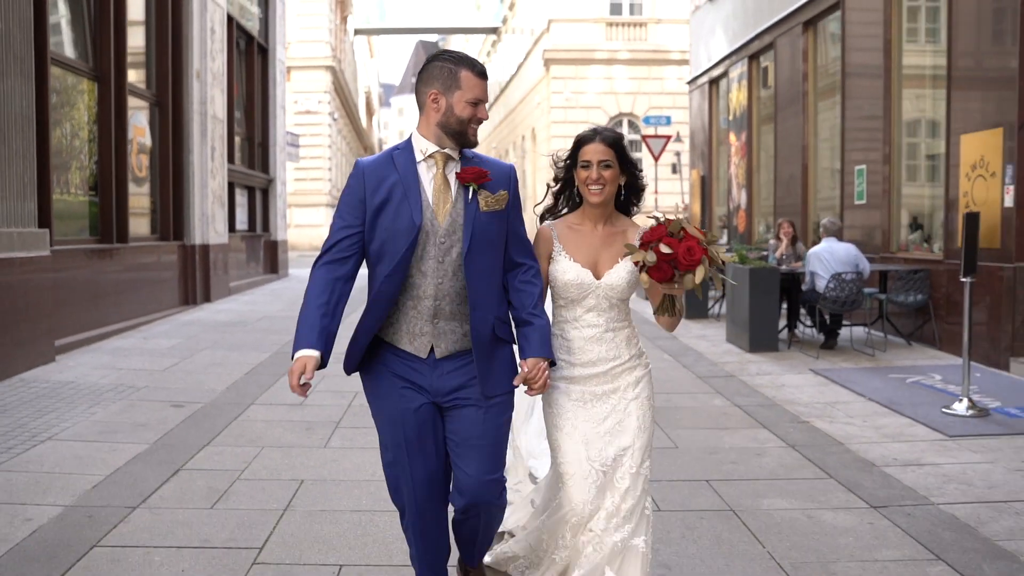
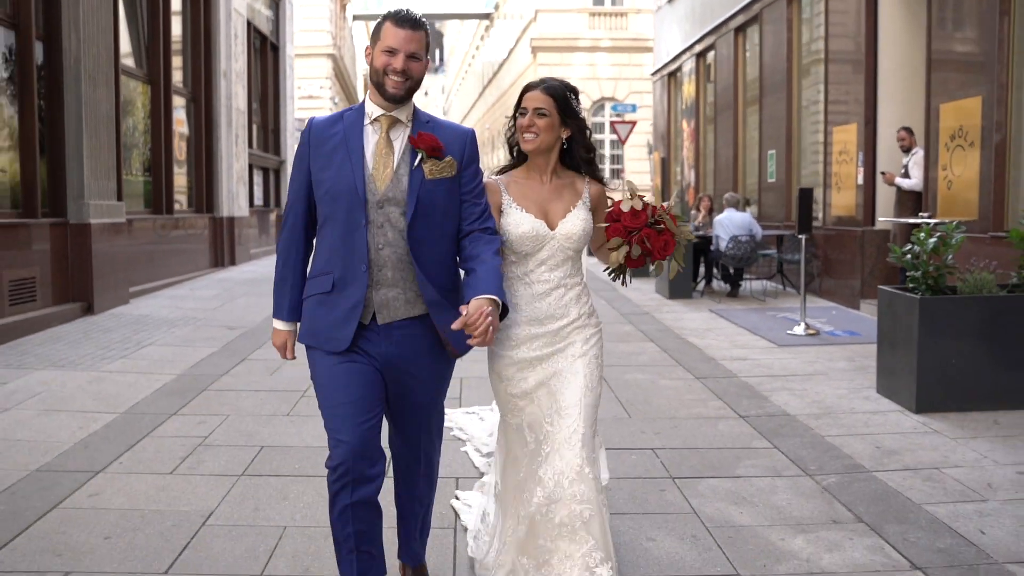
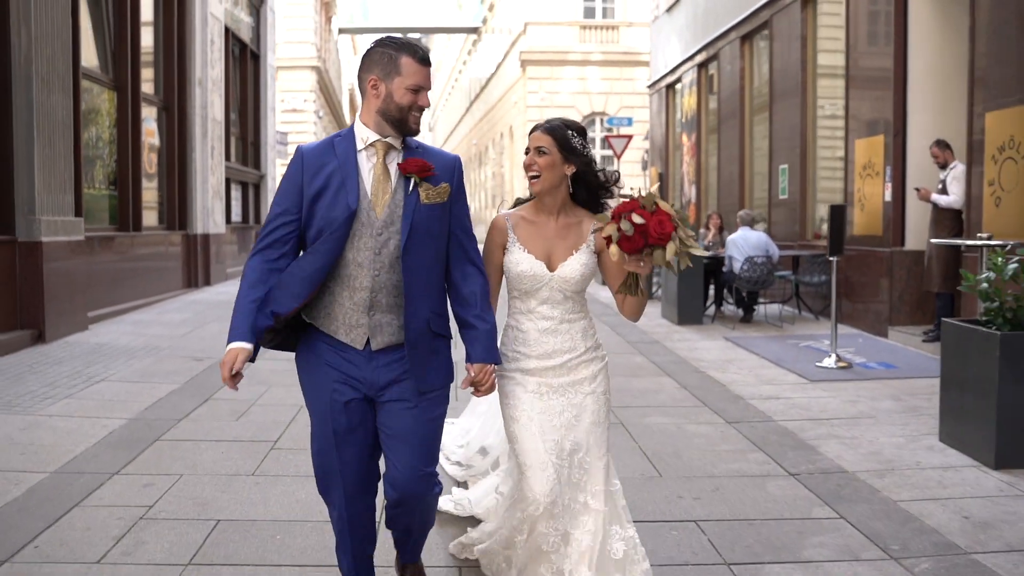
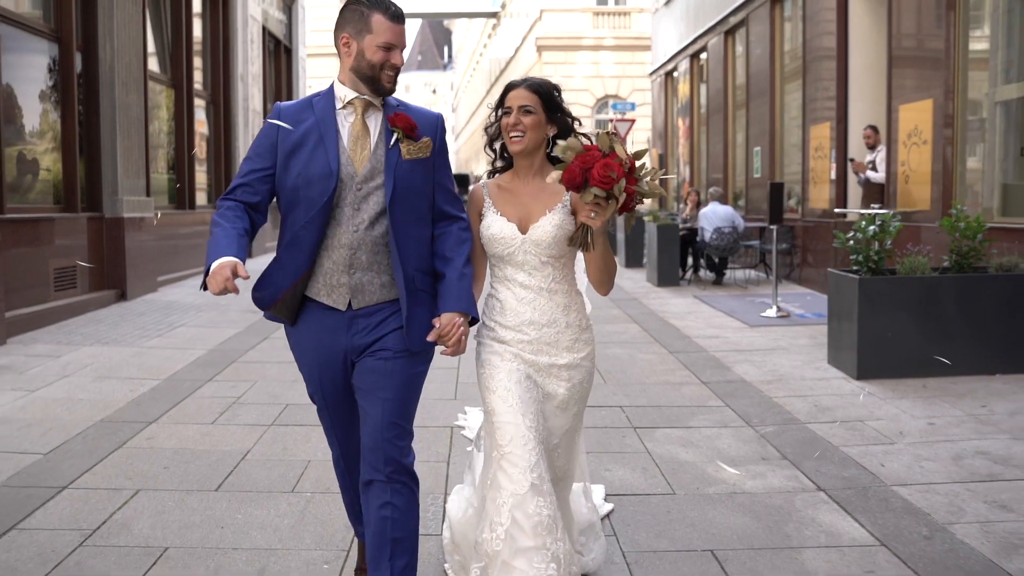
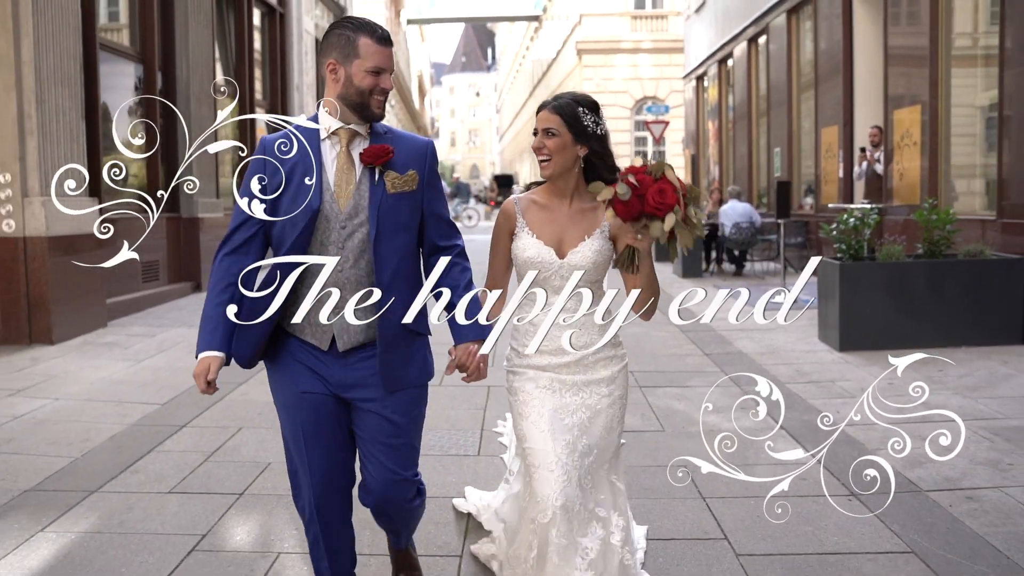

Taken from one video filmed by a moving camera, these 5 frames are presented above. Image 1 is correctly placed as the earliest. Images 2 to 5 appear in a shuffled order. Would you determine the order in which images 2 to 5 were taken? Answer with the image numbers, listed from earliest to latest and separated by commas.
3, 2, 4, 5
